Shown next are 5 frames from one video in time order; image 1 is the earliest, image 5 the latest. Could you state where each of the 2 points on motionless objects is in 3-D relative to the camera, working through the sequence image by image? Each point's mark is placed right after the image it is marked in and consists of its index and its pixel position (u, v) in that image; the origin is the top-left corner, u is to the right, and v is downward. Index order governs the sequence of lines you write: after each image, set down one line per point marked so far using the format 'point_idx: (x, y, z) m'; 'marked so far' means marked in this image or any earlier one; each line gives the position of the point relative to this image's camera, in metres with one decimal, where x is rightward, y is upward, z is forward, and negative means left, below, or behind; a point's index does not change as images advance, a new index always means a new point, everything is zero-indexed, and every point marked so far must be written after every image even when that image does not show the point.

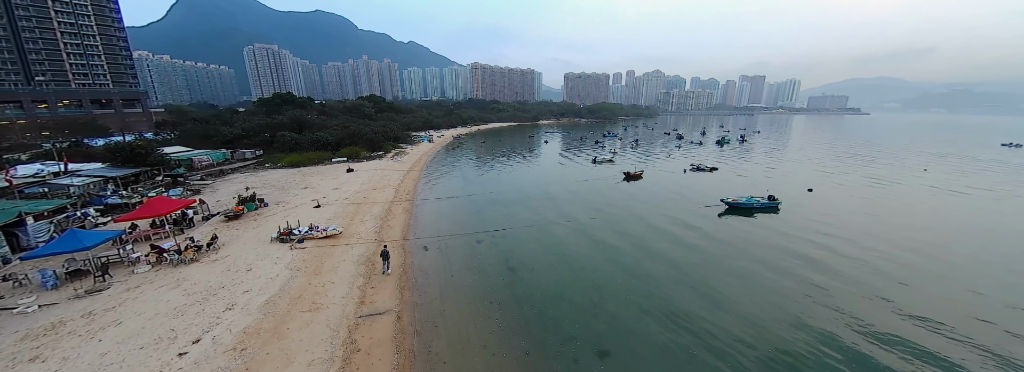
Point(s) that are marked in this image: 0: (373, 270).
0: (-6.5, -3.9, +14.8) m
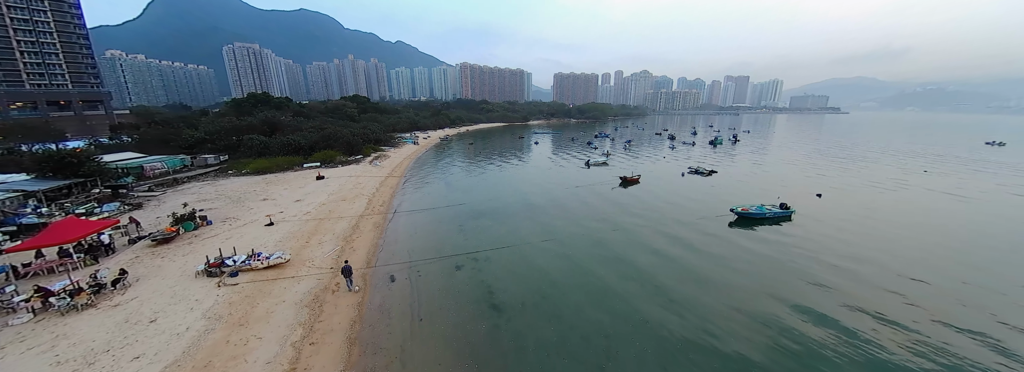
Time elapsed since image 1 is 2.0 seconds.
0: (-7.1, -4.7, +11.6) m
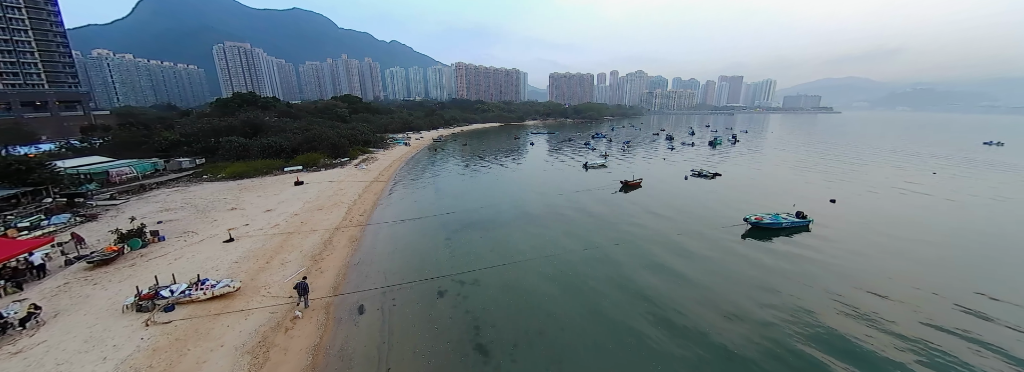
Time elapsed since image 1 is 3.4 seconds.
0: (-7.4, -5.3, +9.5) m
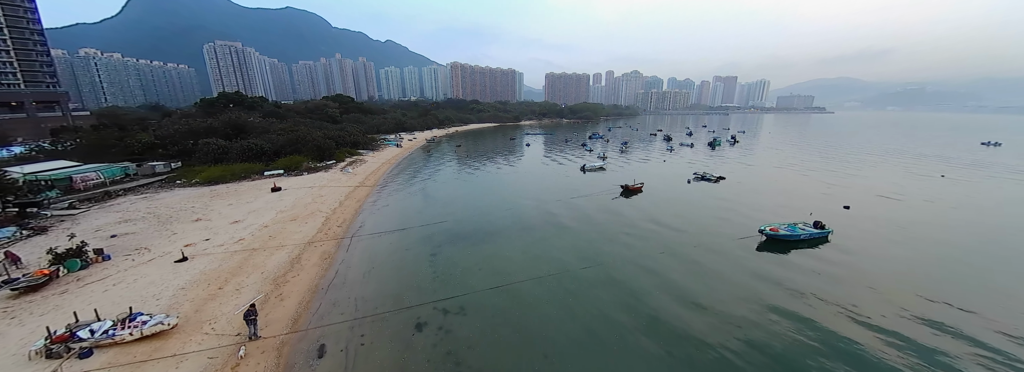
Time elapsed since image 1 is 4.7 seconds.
0: (-7.7, -5.8, +7.5) m
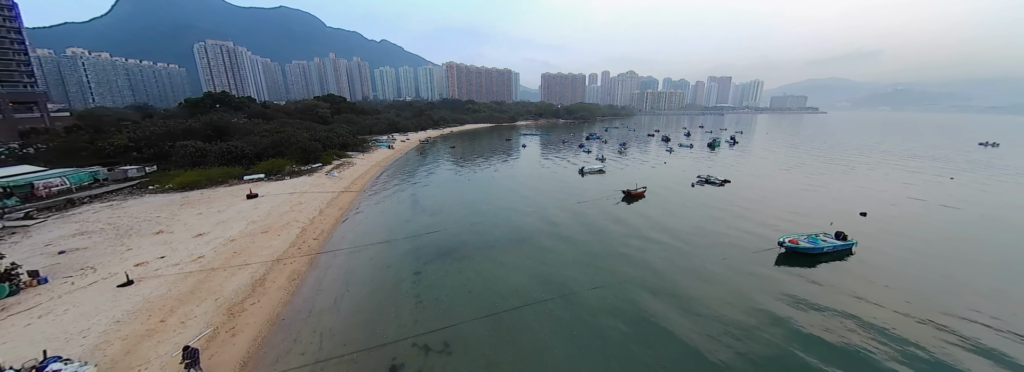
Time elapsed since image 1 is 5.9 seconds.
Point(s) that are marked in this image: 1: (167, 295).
0: (-7.8, -6.3, +5.6) m
1: (-13.6, -4.3, +12.7) m
